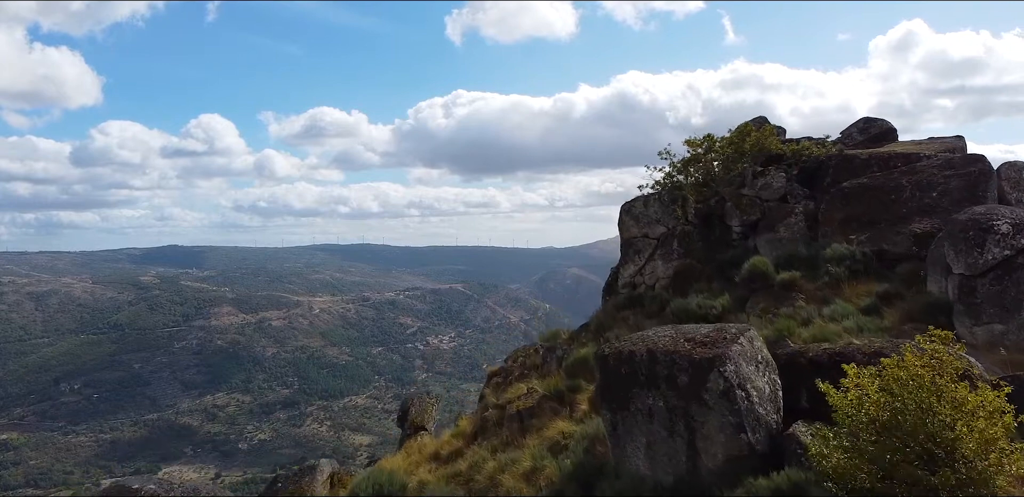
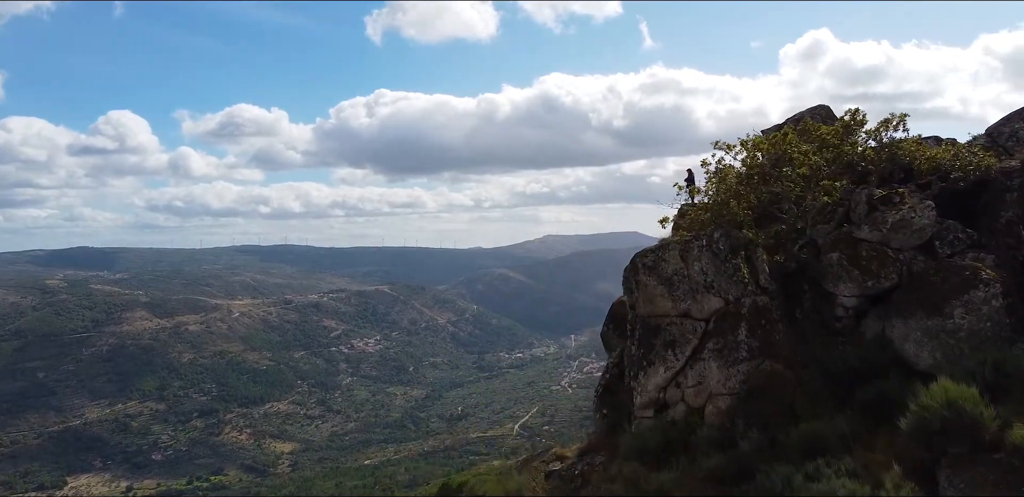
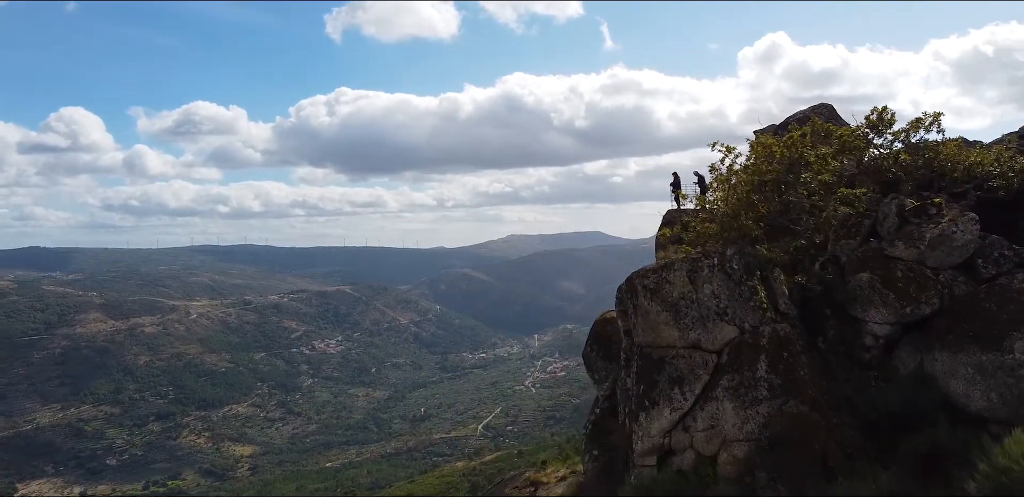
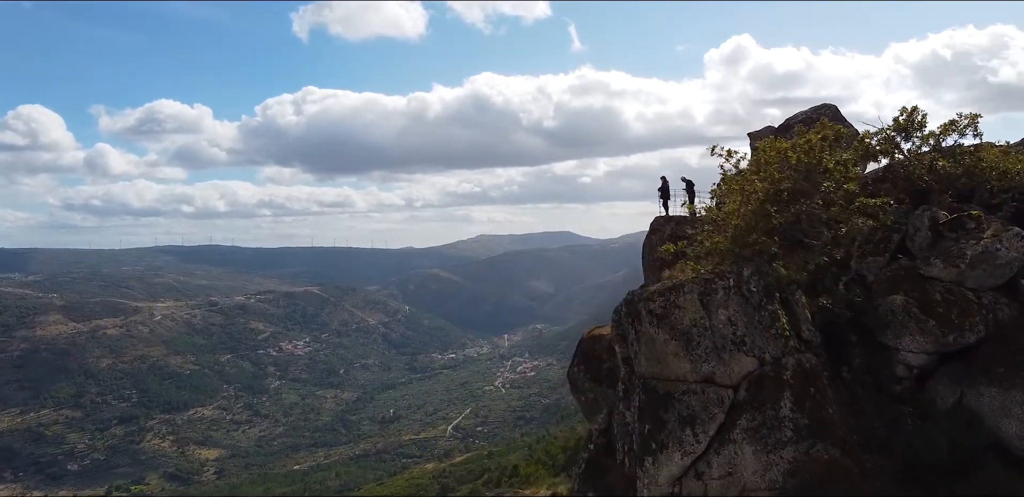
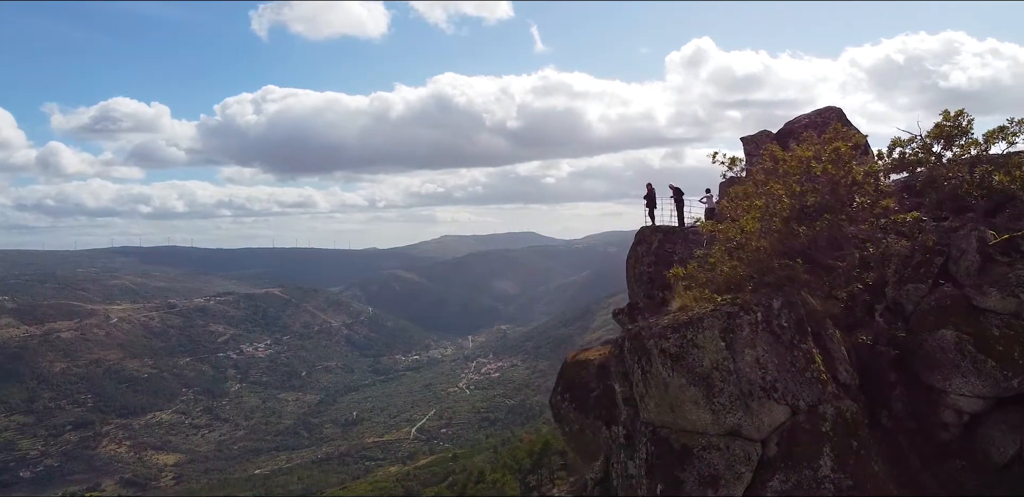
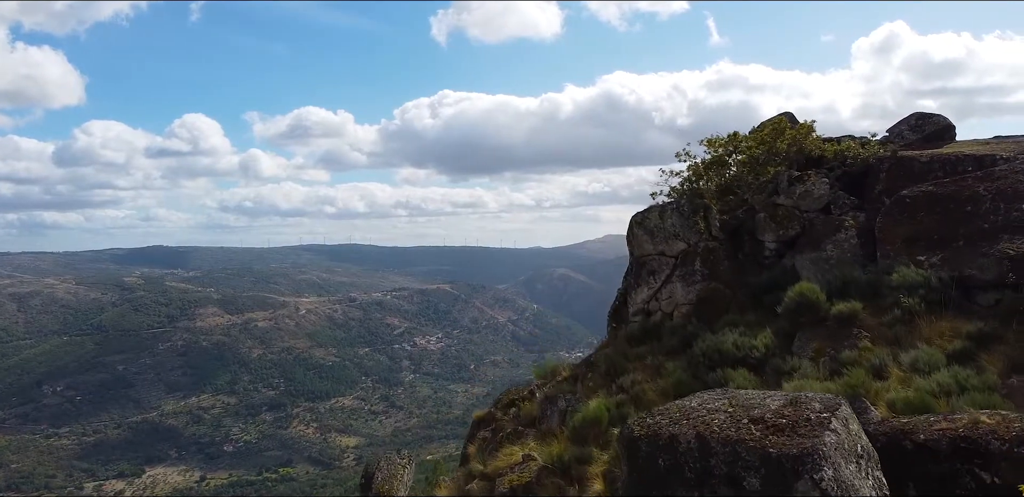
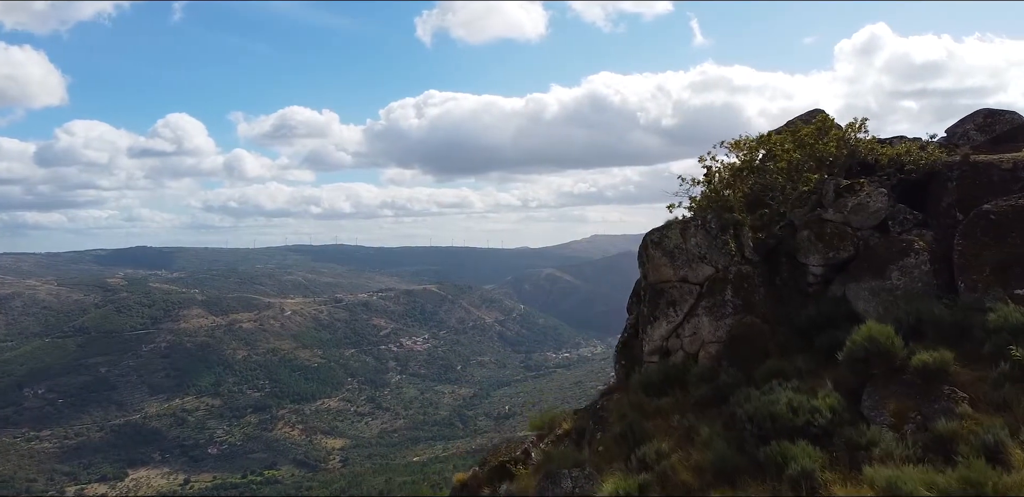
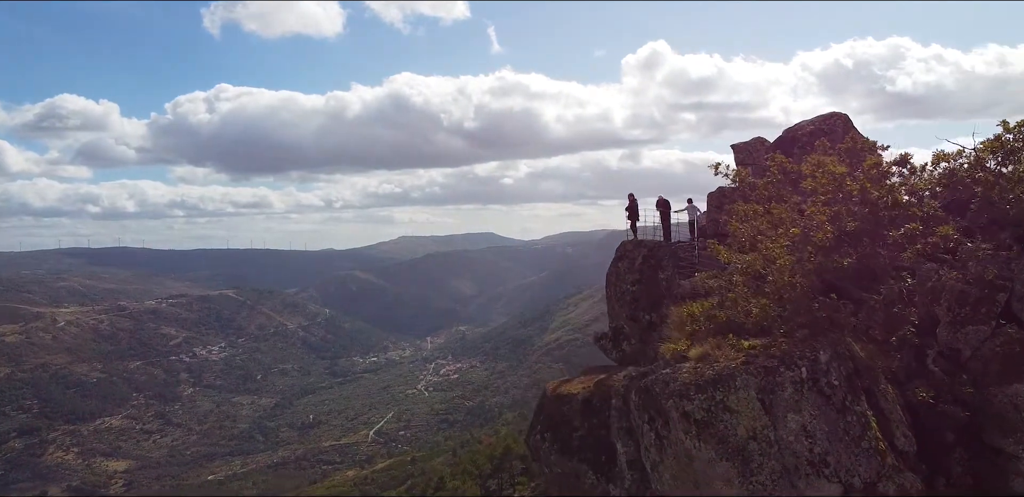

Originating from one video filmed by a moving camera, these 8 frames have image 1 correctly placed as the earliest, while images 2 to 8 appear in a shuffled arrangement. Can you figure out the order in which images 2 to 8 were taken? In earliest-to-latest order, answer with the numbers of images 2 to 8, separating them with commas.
6, 7, 2, 3, 4, 5, 8
